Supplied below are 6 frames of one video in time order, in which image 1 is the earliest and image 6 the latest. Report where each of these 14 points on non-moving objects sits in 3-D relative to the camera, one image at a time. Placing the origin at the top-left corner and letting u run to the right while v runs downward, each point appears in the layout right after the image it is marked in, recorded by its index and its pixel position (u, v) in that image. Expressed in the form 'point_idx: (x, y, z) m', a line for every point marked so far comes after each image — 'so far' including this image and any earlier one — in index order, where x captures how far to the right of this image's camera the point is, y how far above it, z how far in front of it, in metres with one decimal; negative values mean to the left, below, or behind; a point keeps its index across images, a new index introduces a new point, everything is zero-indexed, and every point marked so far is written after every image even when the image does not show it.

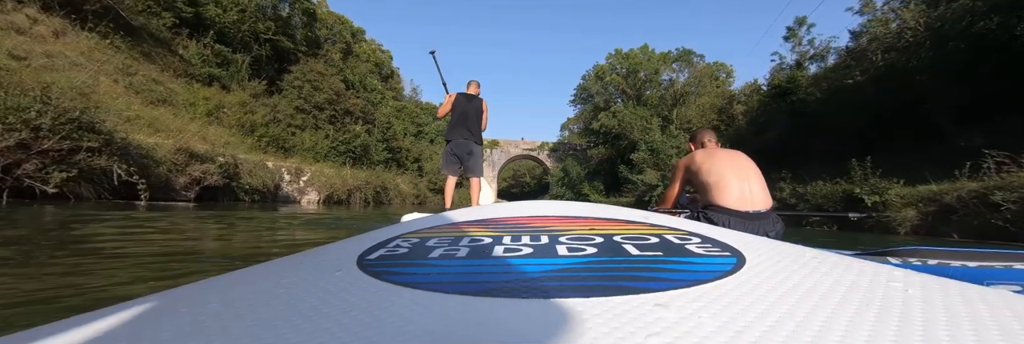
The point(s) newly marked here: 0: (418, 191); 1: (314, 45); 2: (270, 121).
0: (-5.2, -1.0, +19.4) m
1: (-10.2, +6.6, +18.1) m
2: (-8.8, +1.9, +12.6) m
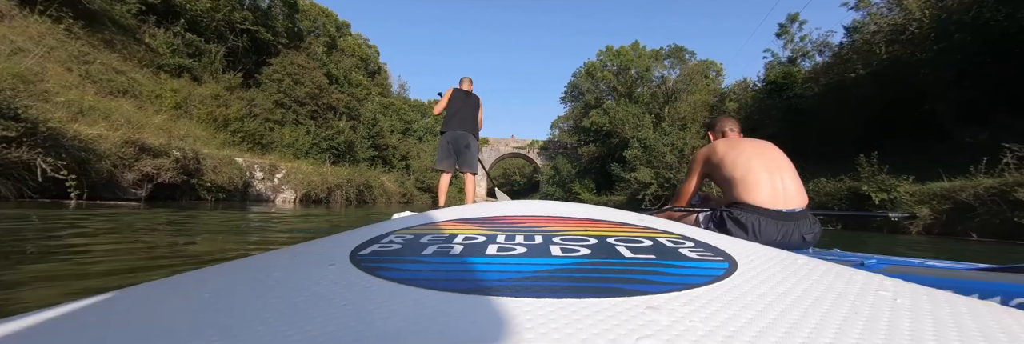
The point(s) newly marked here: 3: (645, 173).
0: (-5.7, -0.9, +18.8) m
1: (-10.7, +6.7, +17.3) m
2: (-9.1, +2.0, +11.9) m
3: (+6.3, 0.0, +16.7) m
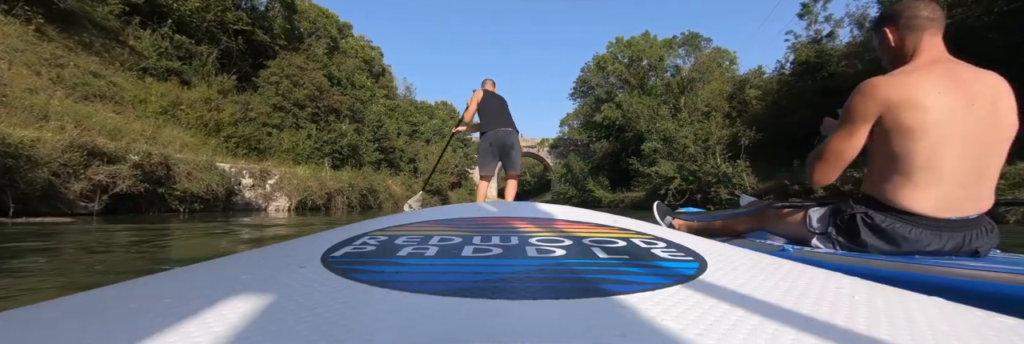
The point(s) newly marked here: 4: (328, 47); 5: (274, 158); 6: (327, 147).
0: (-5.1, -1.0, +18.1) m
1: (-10.4, +6.4, +16.8) m
2: (-8.8, +1.7, +11.4) m
3: (+6.8, +0.3, +15.8) m
4: (-9.9, +6.8, +19.1) m
5: (-7.9, +0.5, +11.7) m
6: (-7.2, +1.0, +13.8) m
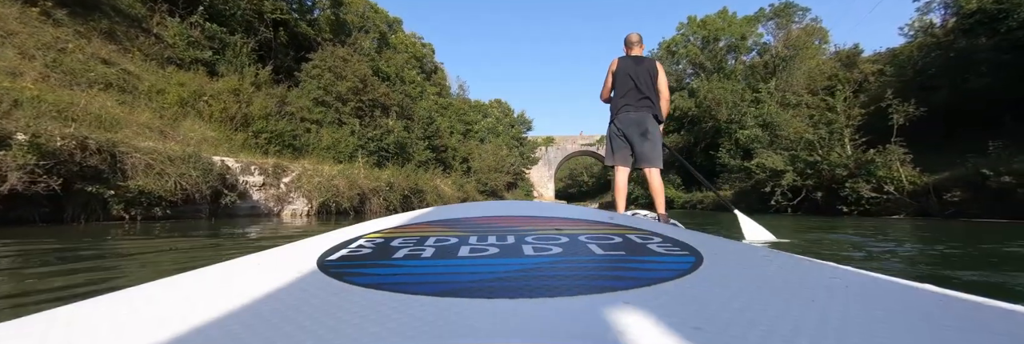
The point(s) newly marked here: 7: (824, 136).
0: (-2.2, -1.0, +16.8) m
1: (-7.8, +6.2, +16.4) m
2: (-6.9, +1.7, +10.7) m
3: (+9.2, +0.5, +12.7) m
4: (-7.0, +6.7, +18.5) m
5: (-6.0, +0.5, +10.9) m
6: (-5.0, +1.0, +12.8) m
7: (+9.9, +1.1, +11.3) m
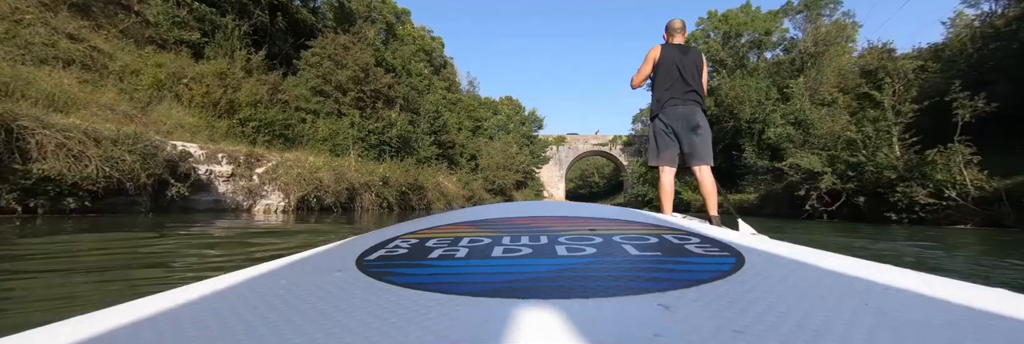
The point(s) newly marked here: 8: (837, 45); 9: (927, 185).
0: (-1.8, -0.9, +16.1) m
1: (-7.2, +6.4, +15.8) m
2: (-6.6, +1.9, +10.1) m
3: (+9.5, +0.4, +11.6) m
4: (-6.4, +6.9, +18.0) m
5: (-5.7, +0.6, +10.3) m
6: (-4.6, +1.1, +12.2) m
7: (+10.2, +1.1, +10.2) m
8: (+17.7, +7.0, +19.4) m
9: (+9.8, -0.3, +8.4) m
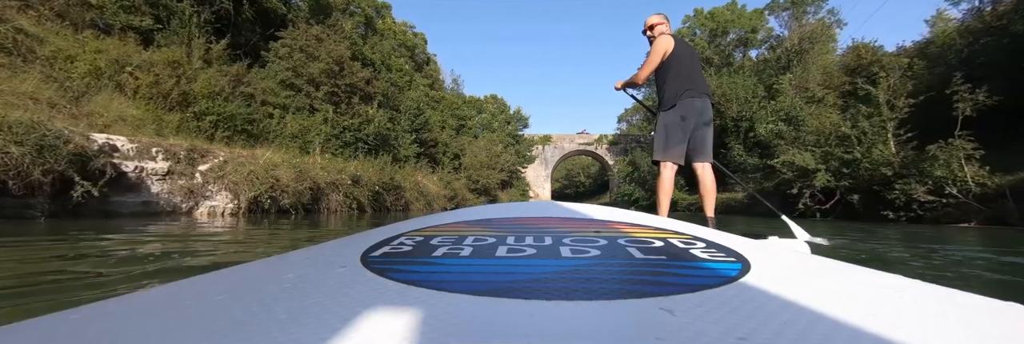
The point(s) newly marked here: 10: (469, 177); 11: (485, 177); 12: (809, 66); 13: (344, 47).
0: (-2.3, -0.9, +15.6) m
1: (-7.8, +6.4, +15.2) m
2: (-7.0, +1.9, +9.5) m
3: (+9.1, +0.5, +11.4) m
4: (-7.0, +6.9, +17.3) m
5: (-6.1, +0.6, +9.7) m
6: (-5.1, +1.1, +11.6) m
7: (+9.8, +1.1, +10.0) m
8: (+17.0, +7.1, +19.5) m
9: (+9.5, -0.2, +8.2) m
10: (-2.0, -0.3, +18.5) m
11: (-1.2, -0.3, +19.0) m
12: (+15.1, +5.3, +18.0) m
13: (-5.6, +4.2, +12.6) m
